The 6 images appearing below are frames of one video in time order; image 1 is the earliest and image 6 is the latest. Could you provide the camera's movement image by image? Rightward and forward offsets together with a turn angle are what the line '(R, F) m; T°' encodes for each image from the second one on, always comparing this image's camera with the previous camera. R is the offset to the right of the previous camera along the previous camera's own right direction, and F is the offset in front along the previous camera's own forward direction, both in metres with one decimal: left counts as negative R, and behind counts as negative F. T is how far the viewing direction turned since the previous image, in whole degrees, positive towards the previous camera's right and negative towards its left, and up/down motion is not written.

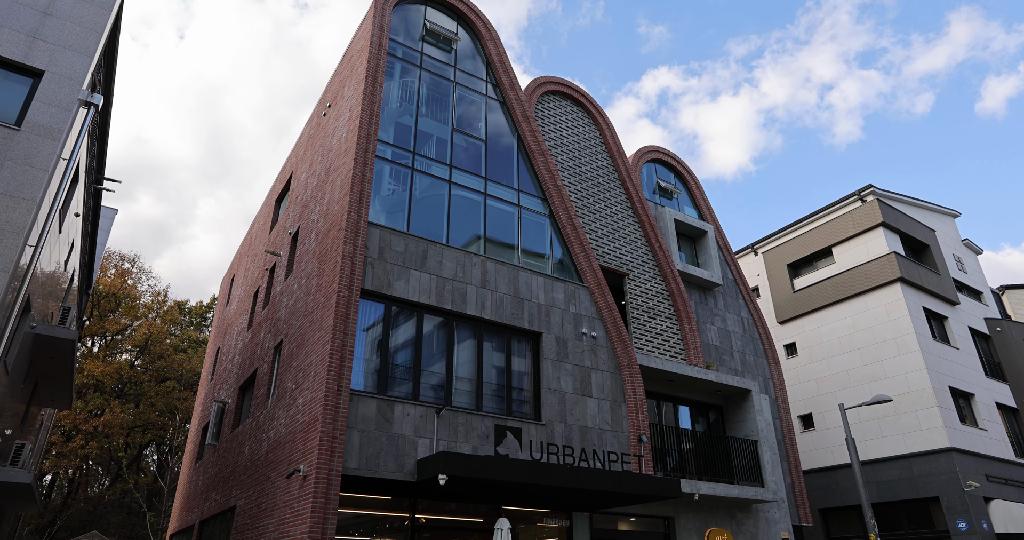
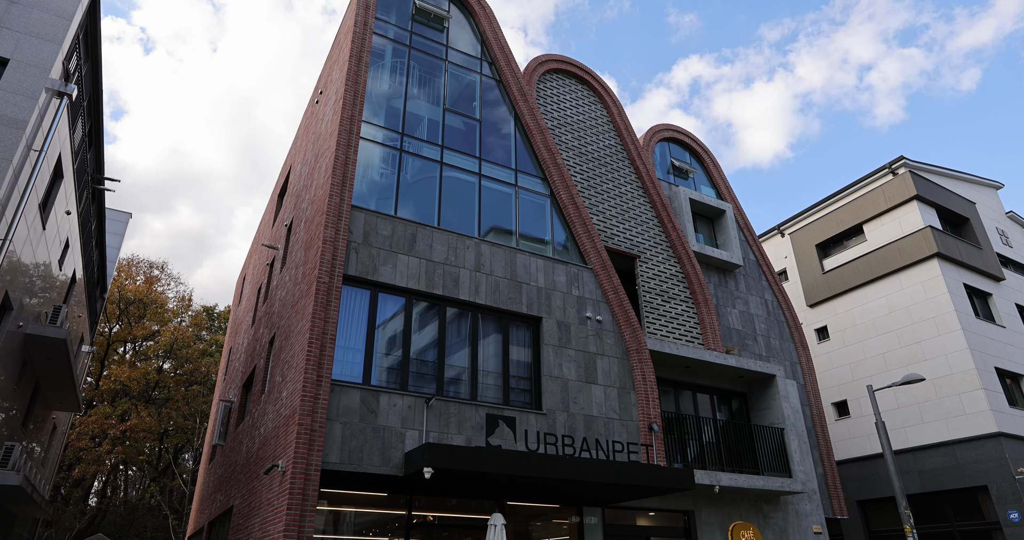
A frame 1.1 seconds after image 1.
(+0.8, +0.8) m; -3°
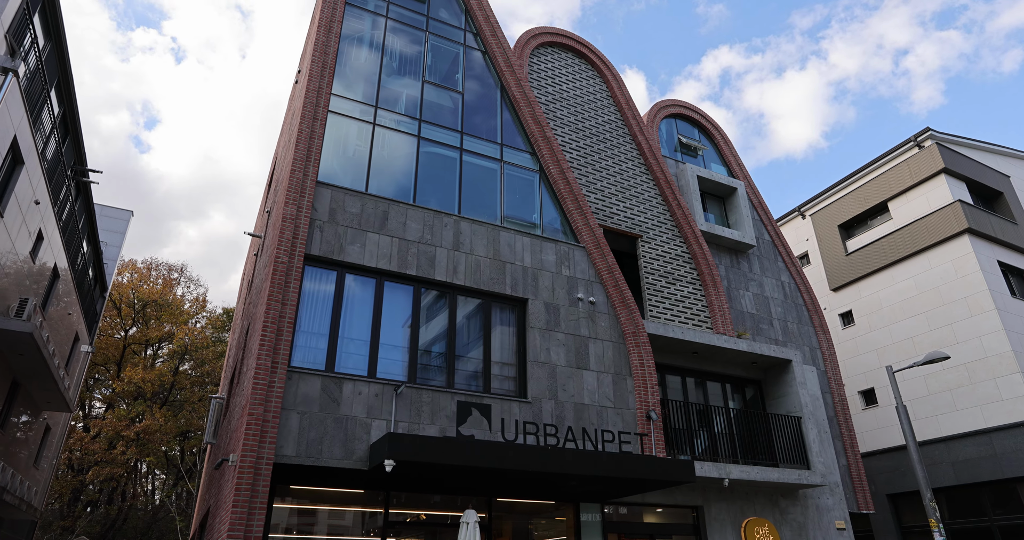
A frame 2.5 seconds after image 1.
(+1.0, +1.0) m; -3°
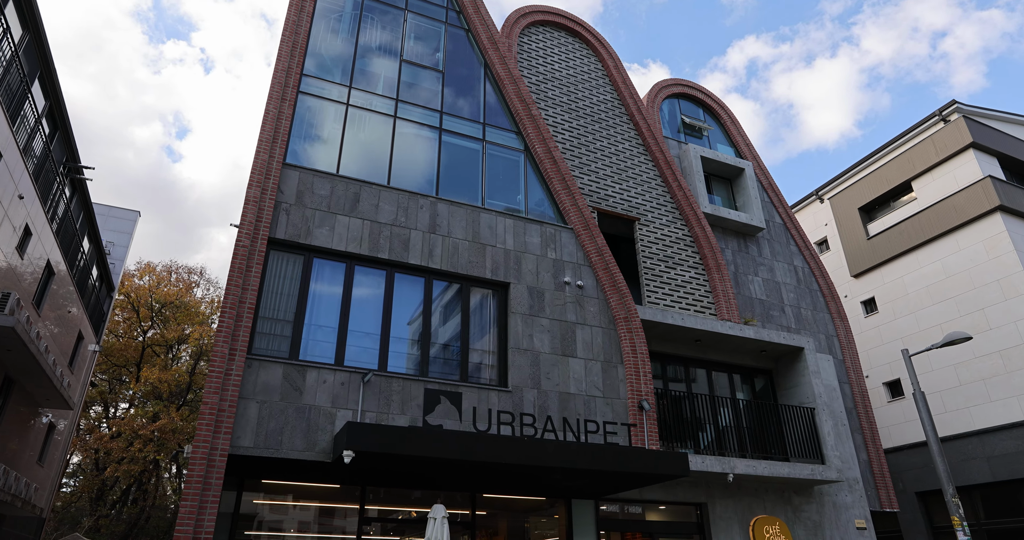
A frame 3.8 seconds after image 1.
(+0.9, +0.7) m; -3°
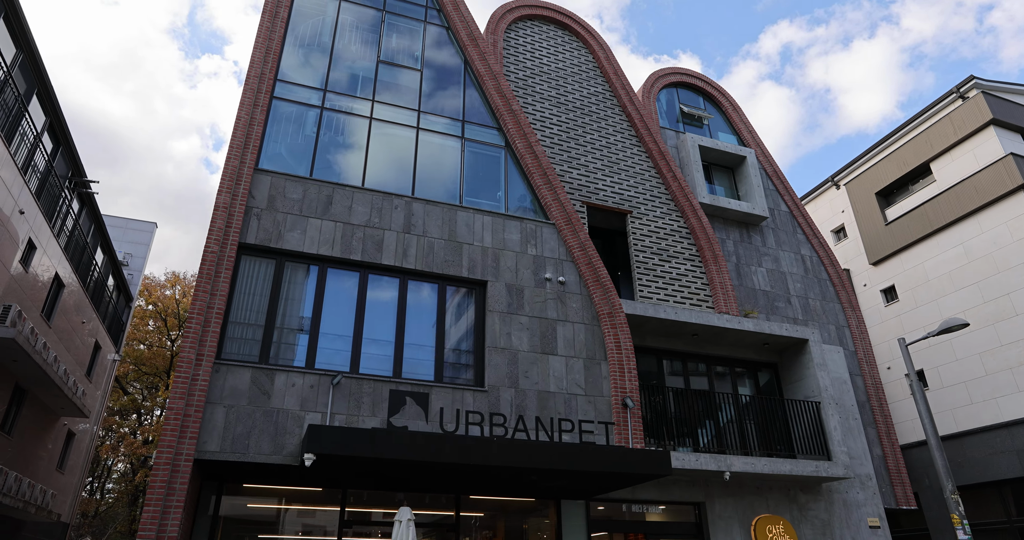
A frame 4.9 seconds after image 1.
(+1.1, +0.2) m; -3°
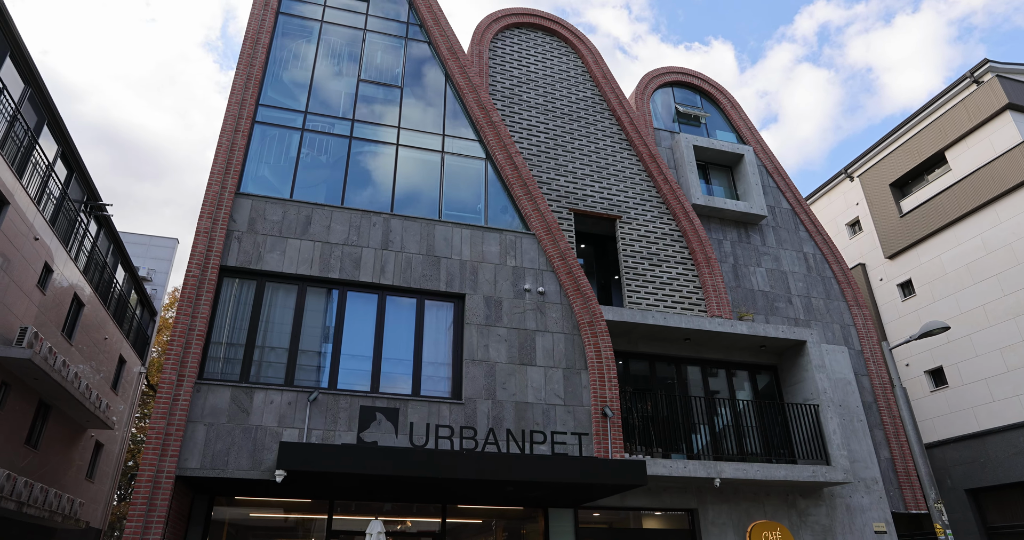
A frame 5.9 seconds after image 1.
(+1.2, -0.1) m; -3°
